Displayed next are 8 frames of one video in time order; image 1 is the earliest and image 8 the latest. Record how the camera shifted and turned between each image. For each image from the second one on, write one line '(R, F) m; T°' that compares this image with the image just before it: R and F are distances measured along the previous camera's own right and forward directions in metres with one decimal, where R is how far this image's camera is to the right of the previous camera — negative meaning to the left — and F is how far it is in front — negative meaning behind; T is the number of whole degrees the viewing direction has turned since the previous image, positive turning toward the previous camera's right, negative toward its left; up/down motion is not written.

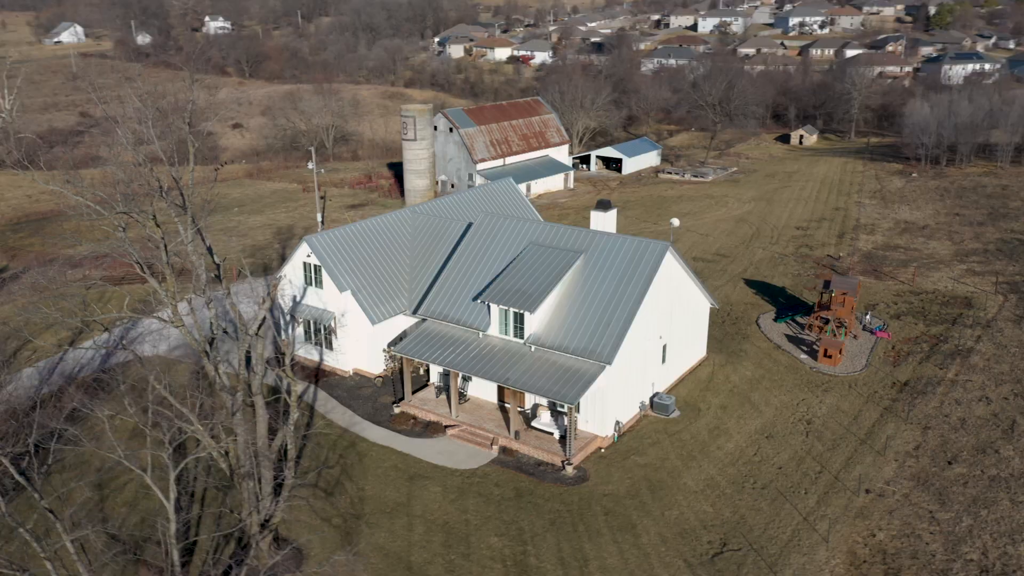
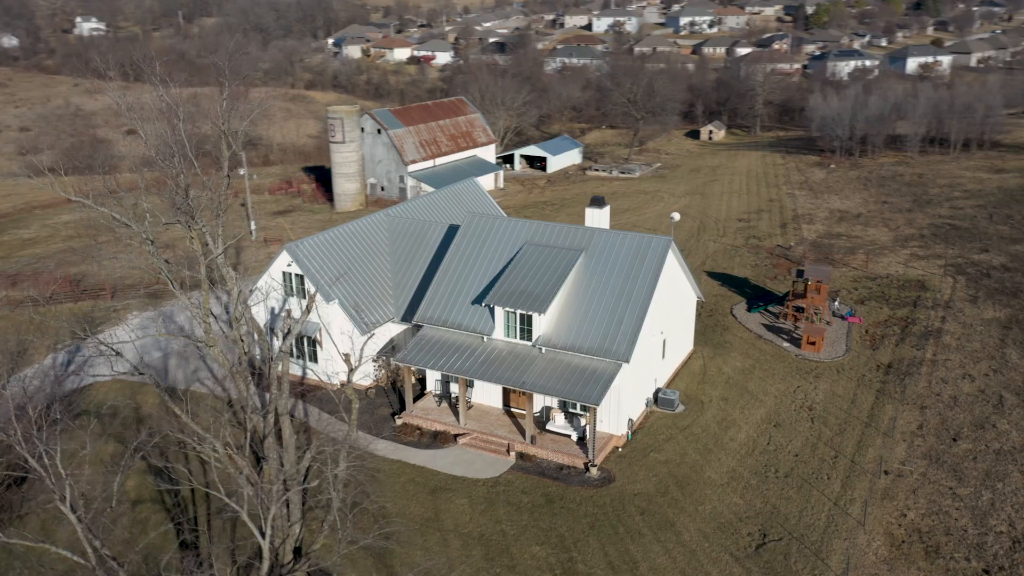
(-3.0, +0.8) m; +7°
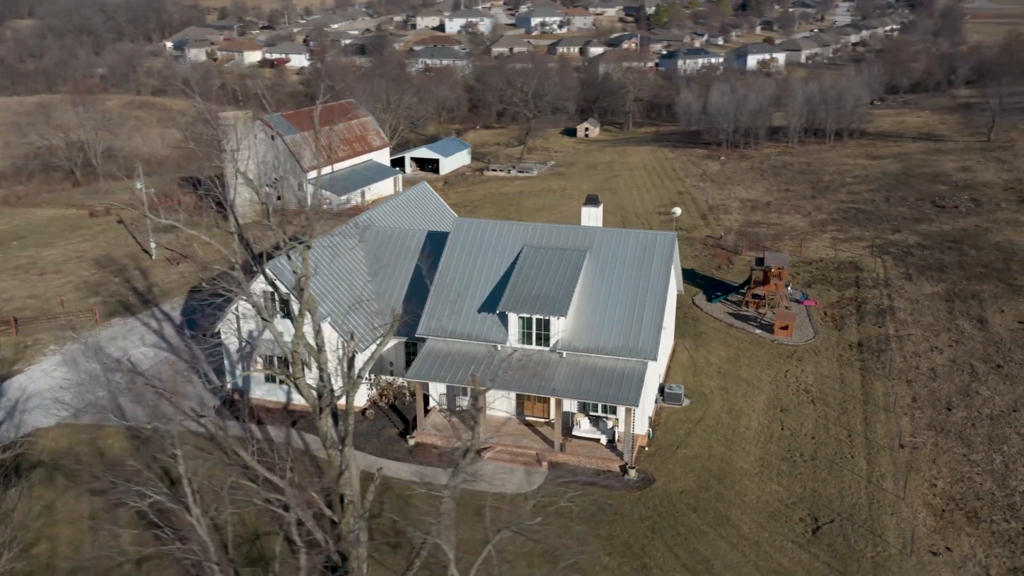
(-4.3, +1.2) m; +10°
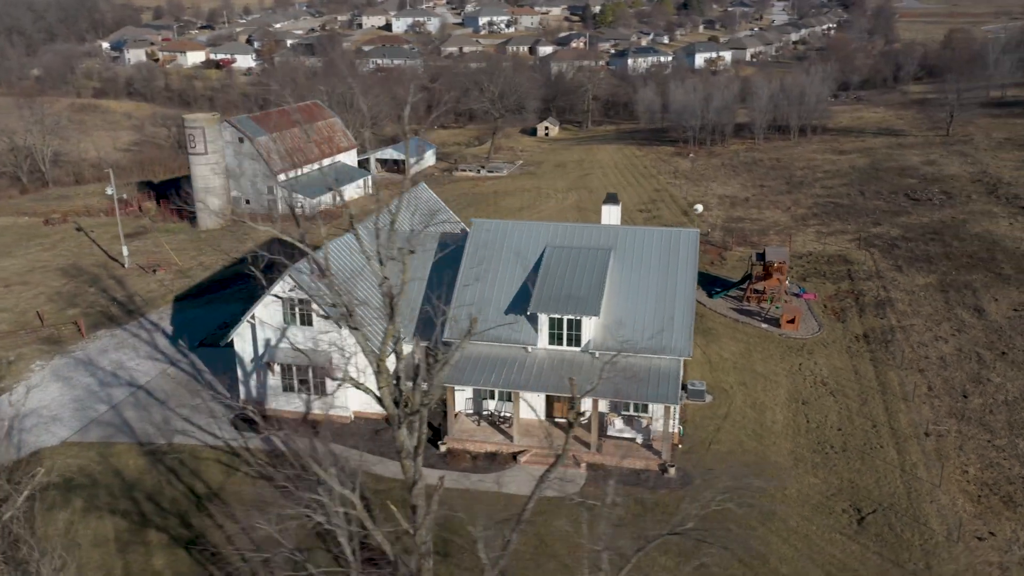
(-2.3, +0.3) m; +4°
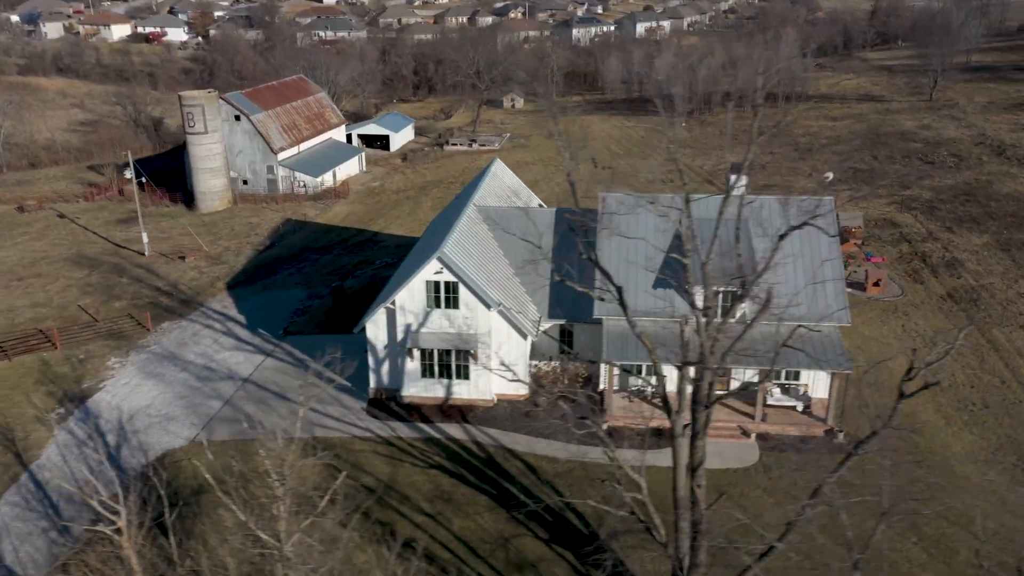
(-6.2, +0.7) m; +6°
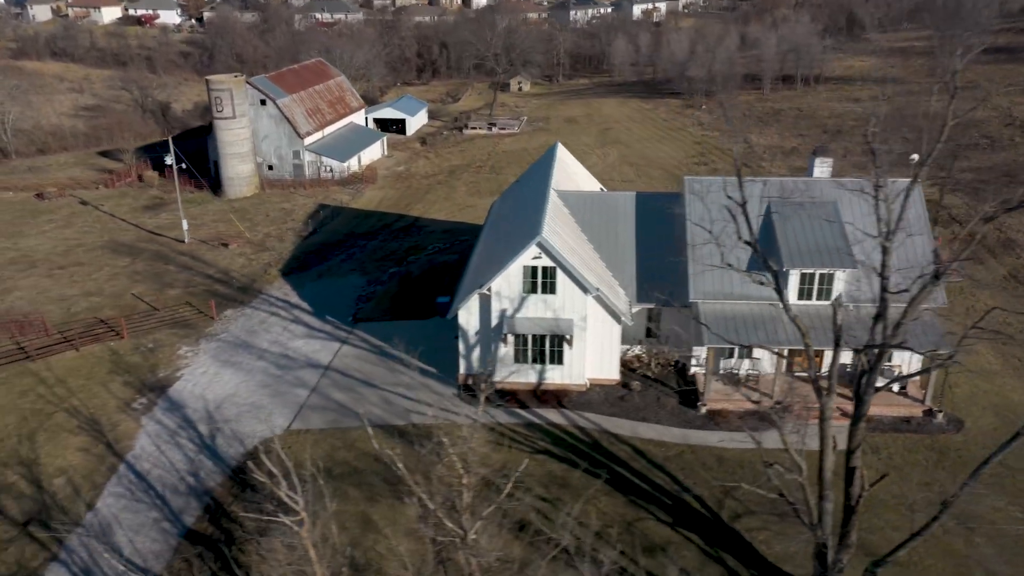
(-3.0, +0.1) m; +1°
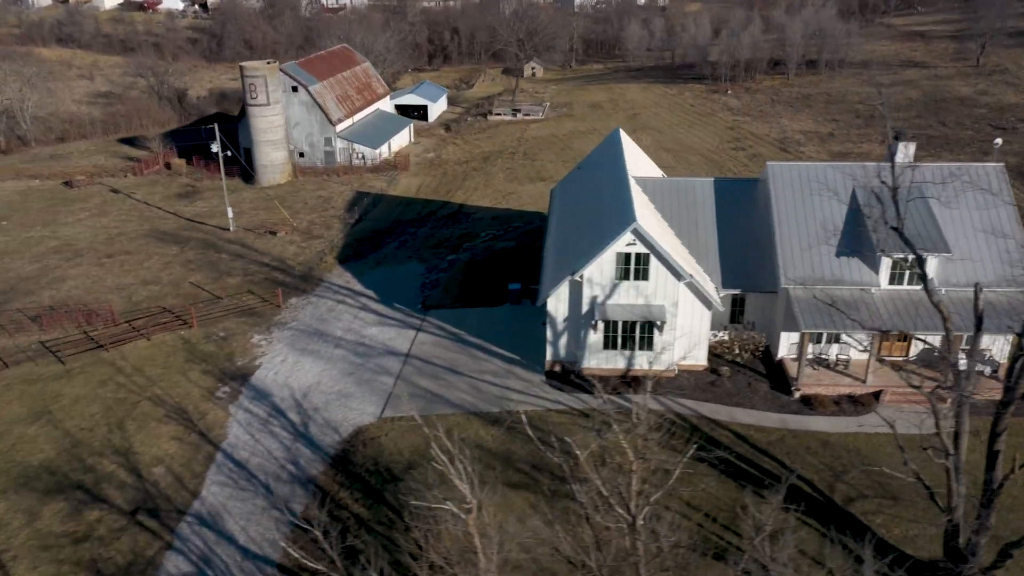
(-2.7, 0.0) m; +1°
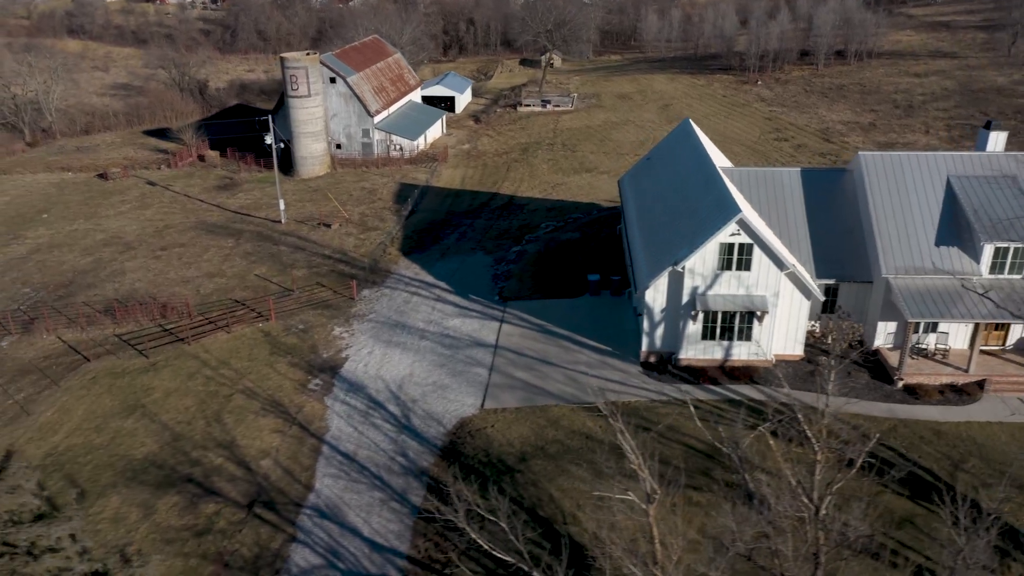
(-2.9, +0.1) m; 0°
